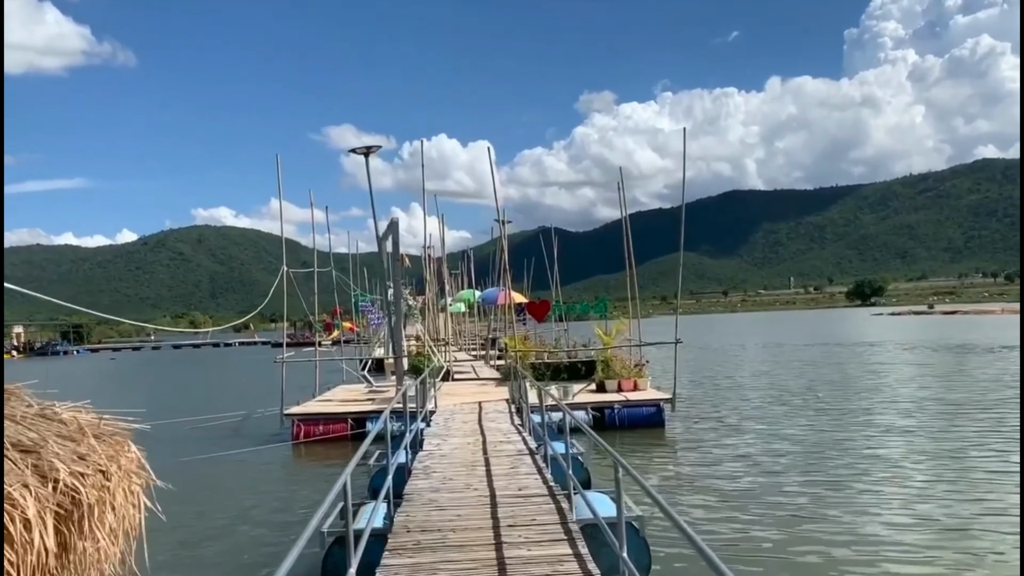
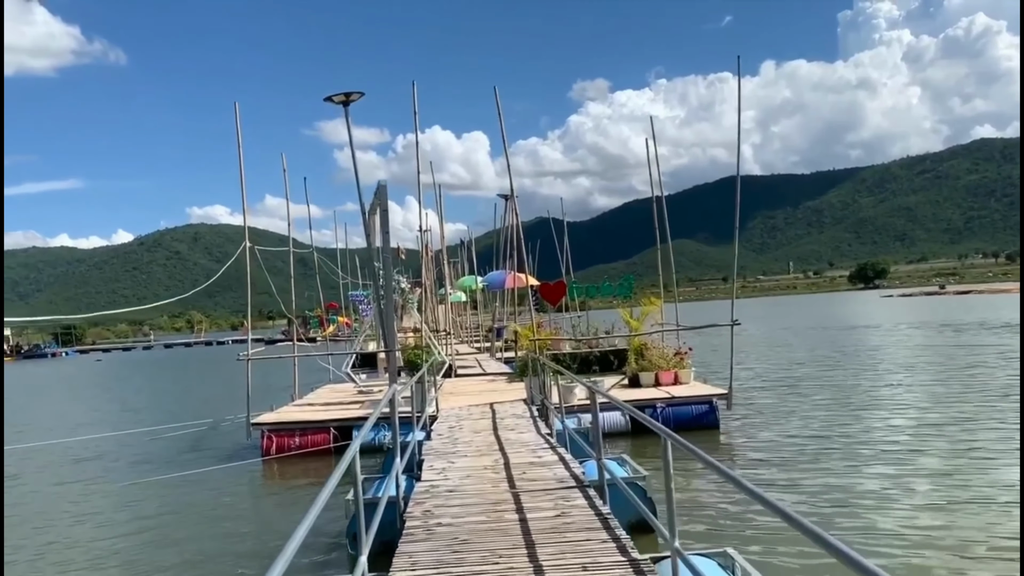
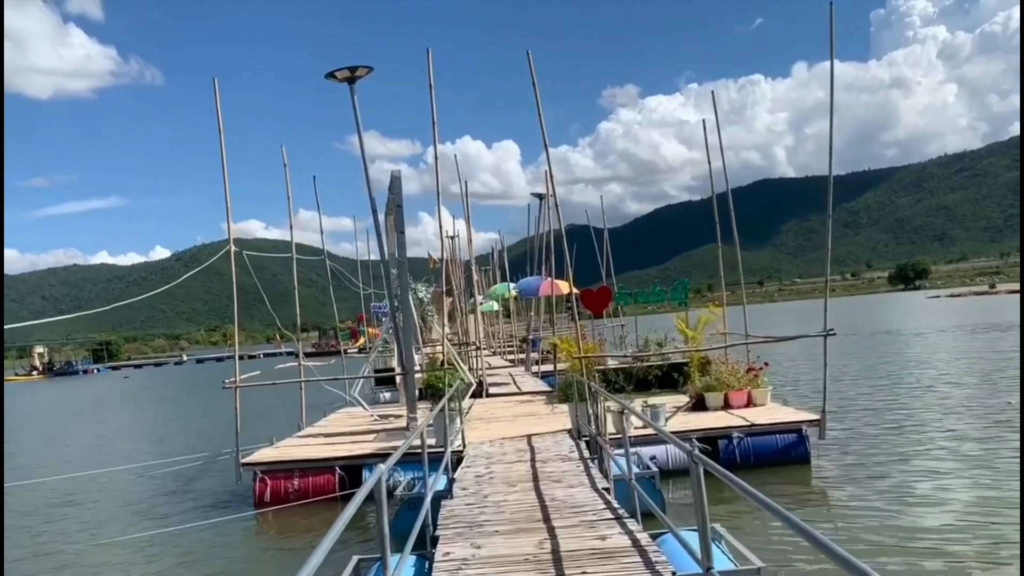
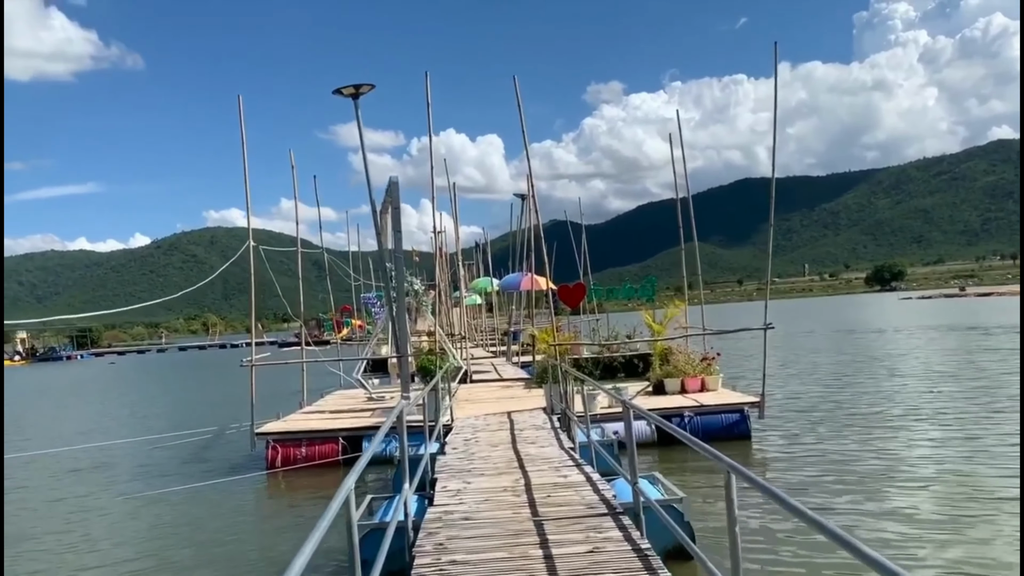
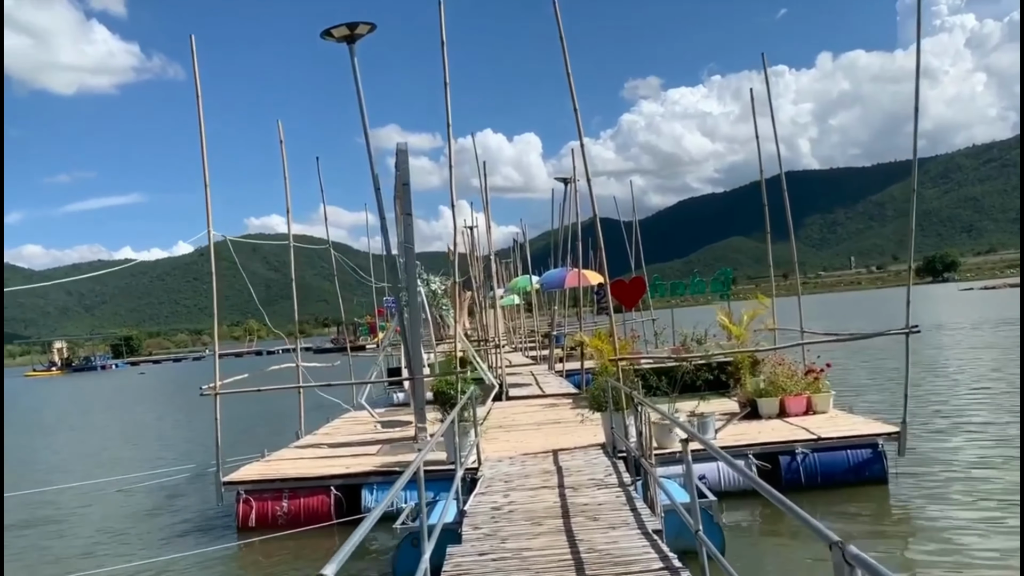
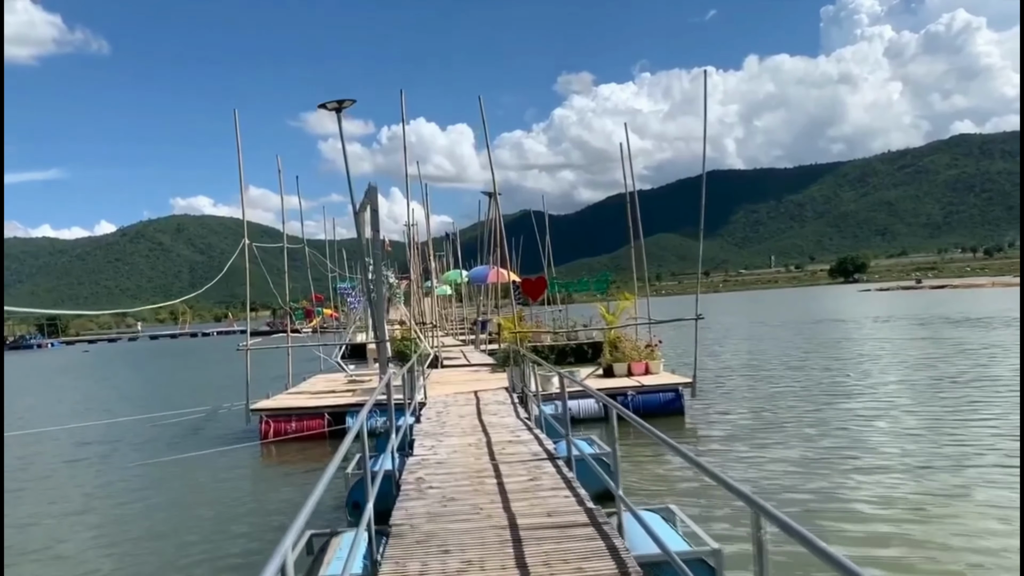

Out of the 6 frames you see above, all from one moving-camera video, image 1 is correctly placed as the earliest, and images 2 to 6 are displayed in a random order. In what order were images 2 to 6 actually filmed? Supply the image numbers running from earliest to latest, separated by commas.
6, 2, 4, 3, 5
